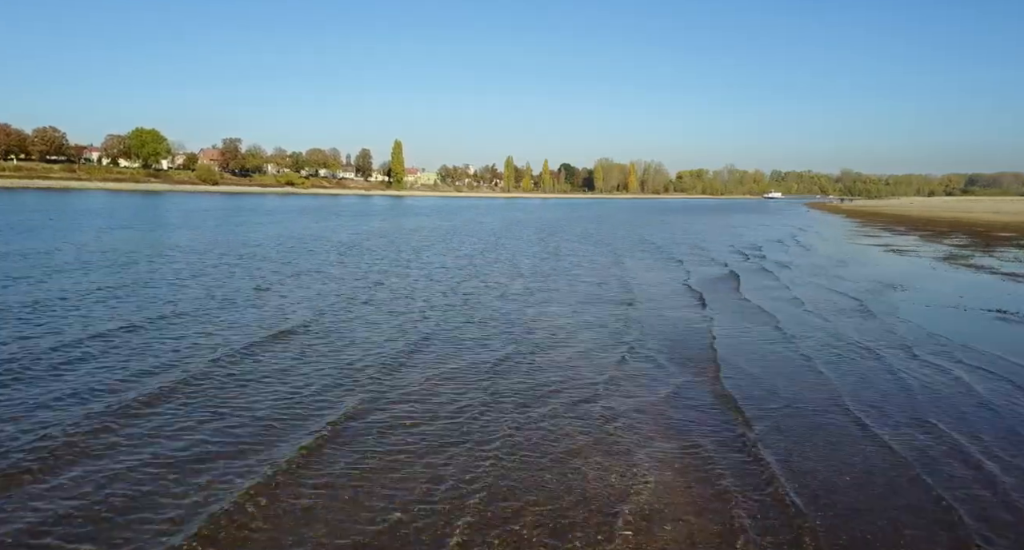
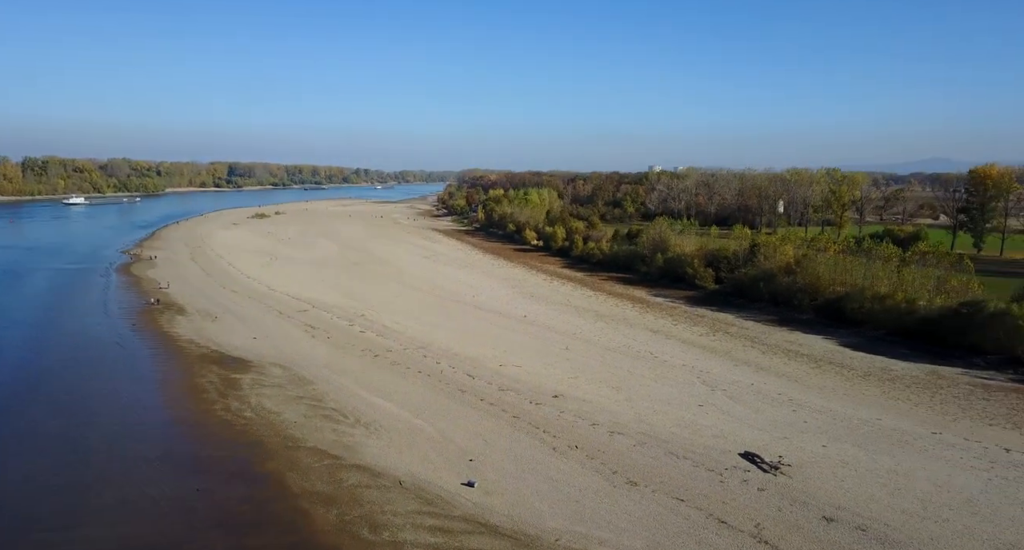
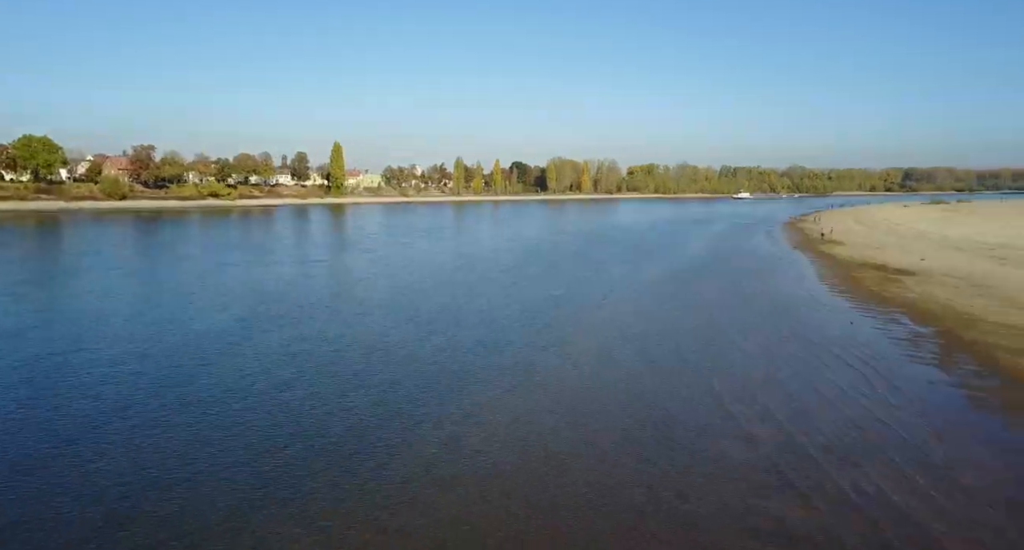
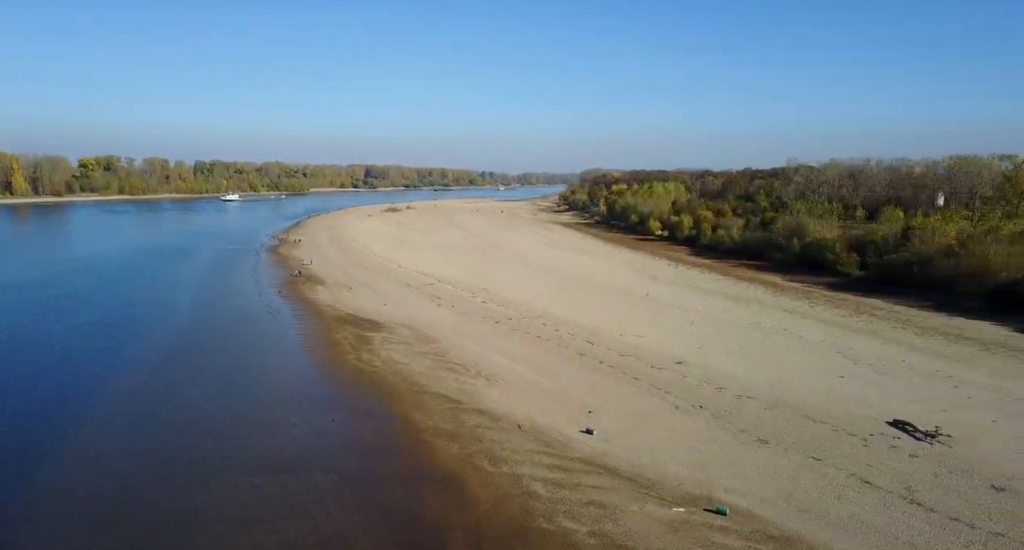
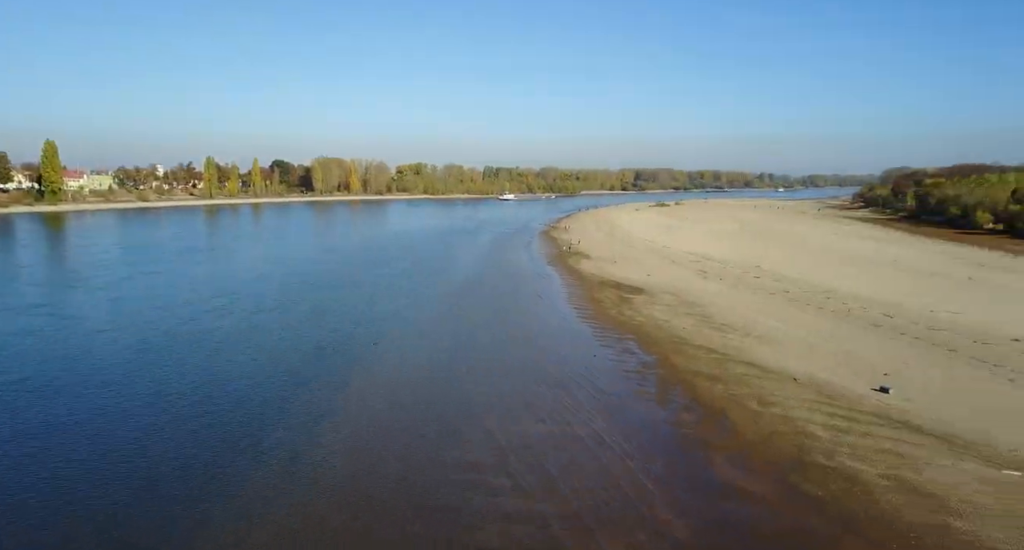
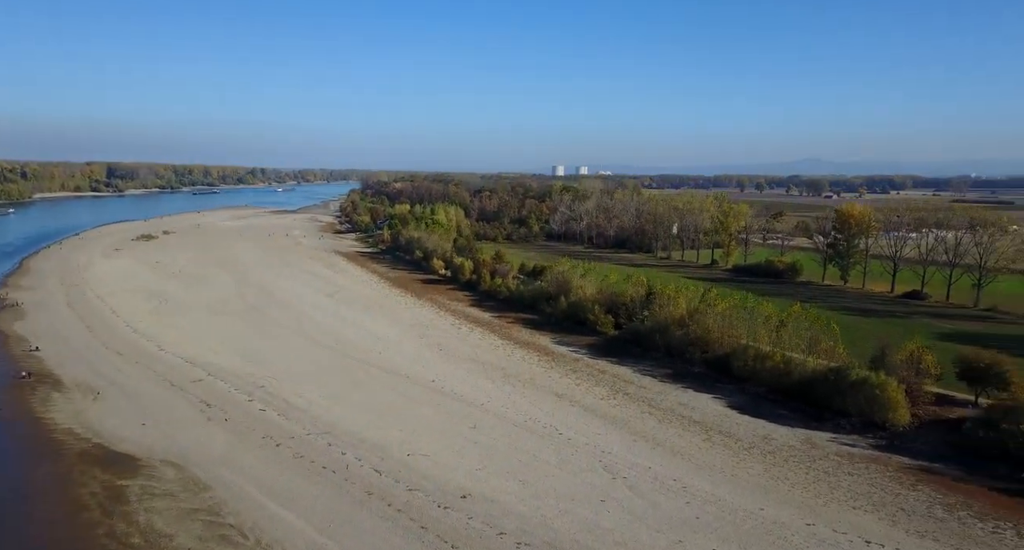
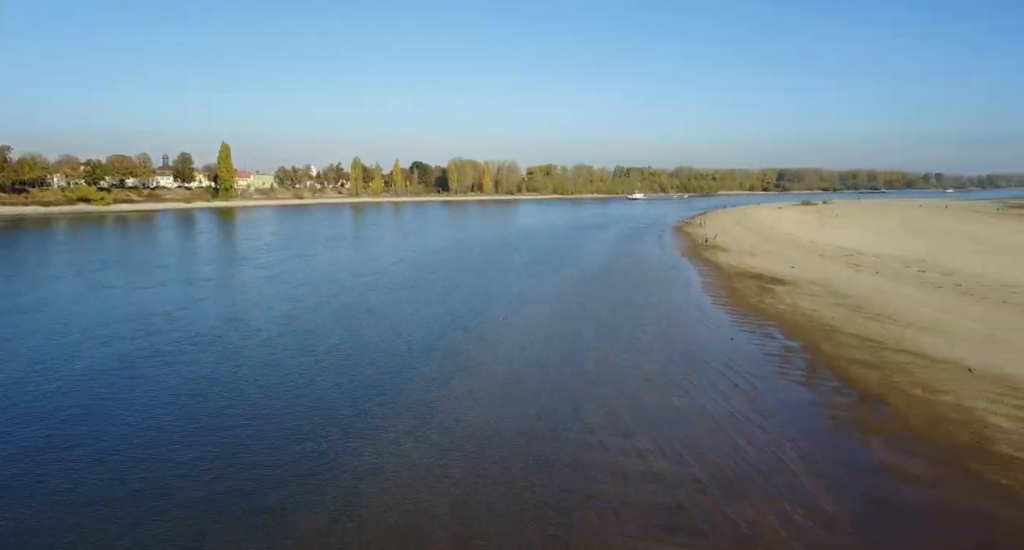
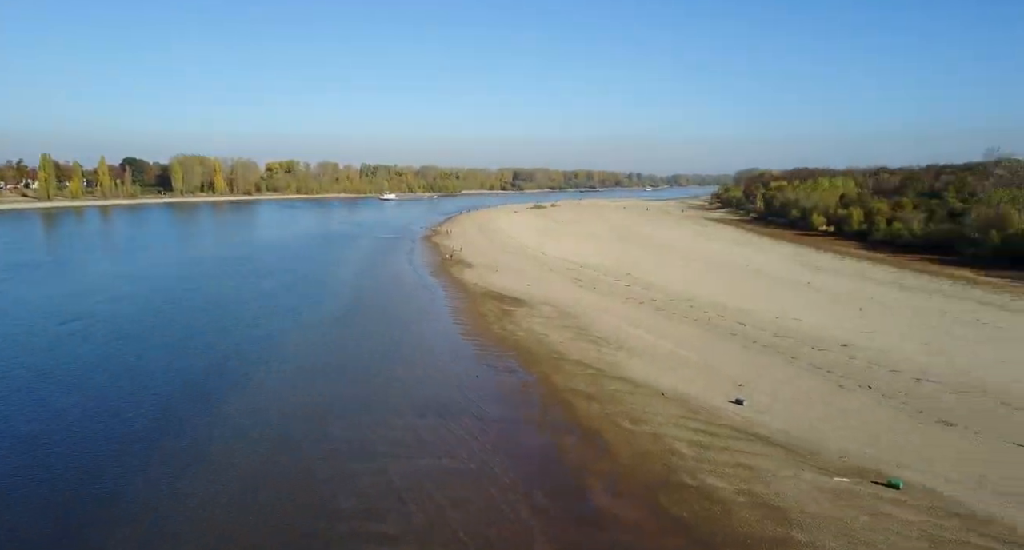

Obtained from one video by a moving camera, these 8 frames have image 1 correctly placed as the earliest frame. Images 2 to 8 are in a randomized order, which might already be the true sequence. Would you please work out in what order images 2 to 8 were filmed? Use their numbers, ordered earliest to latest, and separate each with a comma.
3, 7, 5, 8, 4, 2, 6
